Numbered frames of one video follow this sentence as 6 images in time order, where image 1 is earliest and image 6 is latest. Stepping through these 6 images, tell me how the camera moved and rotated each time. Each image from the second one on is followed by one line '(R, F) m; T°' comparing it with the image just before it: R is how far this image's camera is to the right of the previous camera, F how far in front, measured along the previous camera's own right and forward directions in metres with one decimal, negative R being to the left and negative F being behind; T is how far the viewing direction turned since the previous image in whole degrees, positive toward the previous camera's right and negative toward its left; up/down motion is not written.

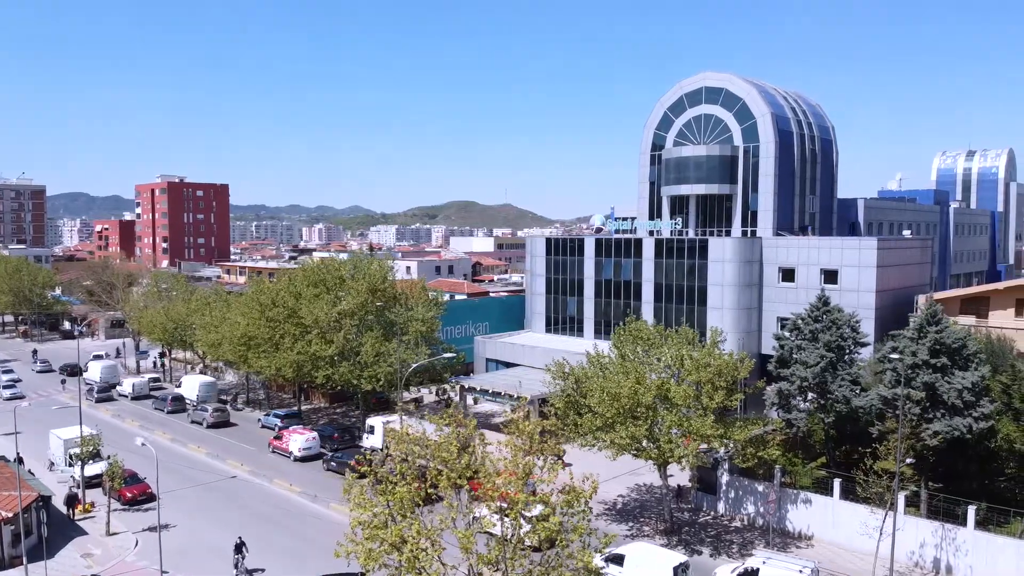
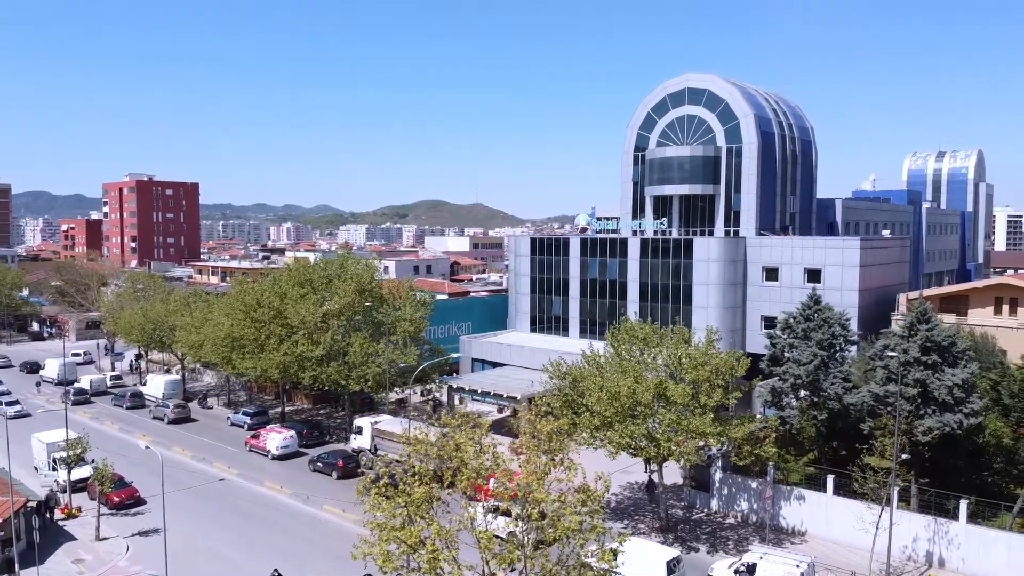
(-0.9, 0.0) m; +2°
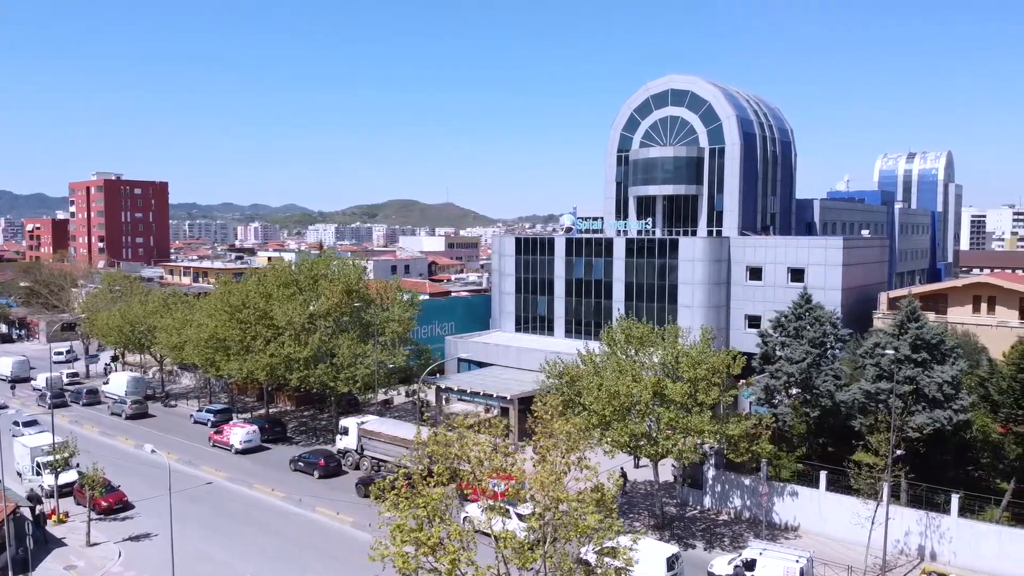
(-0.9, 0.0) m; +2°
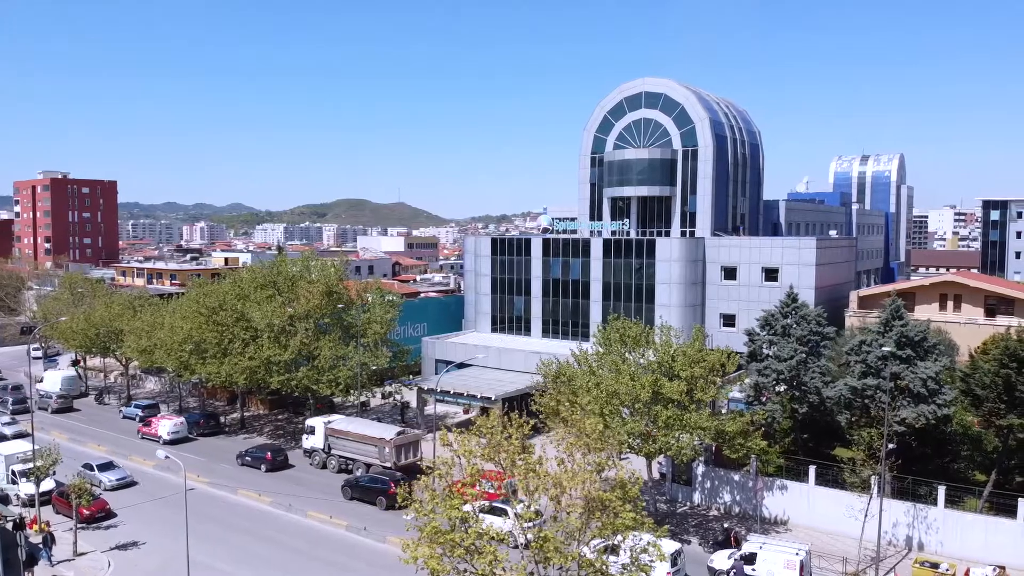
(-1.5, -0.1) m; +3°
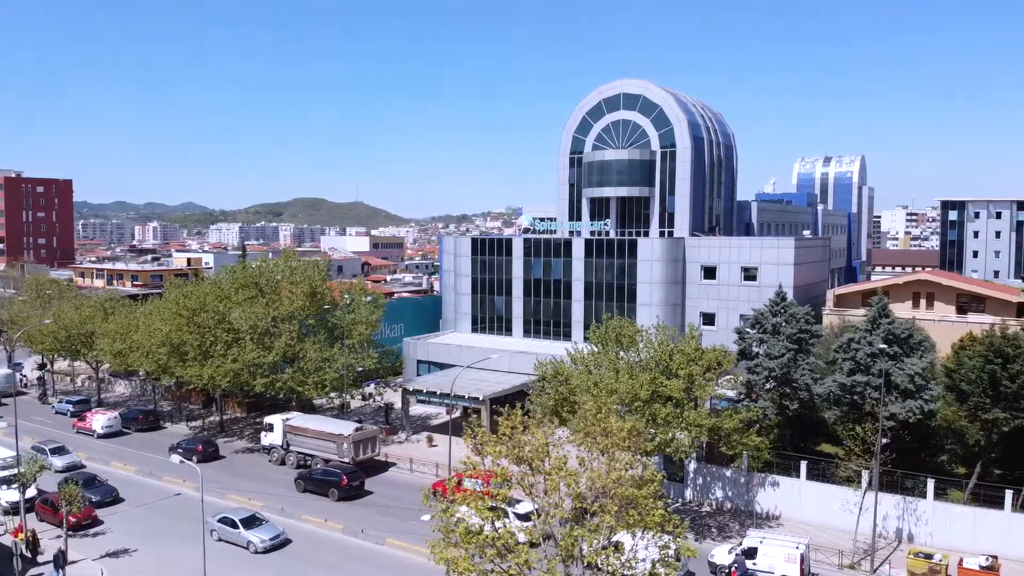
(-1.3, -0.1) m; +3°
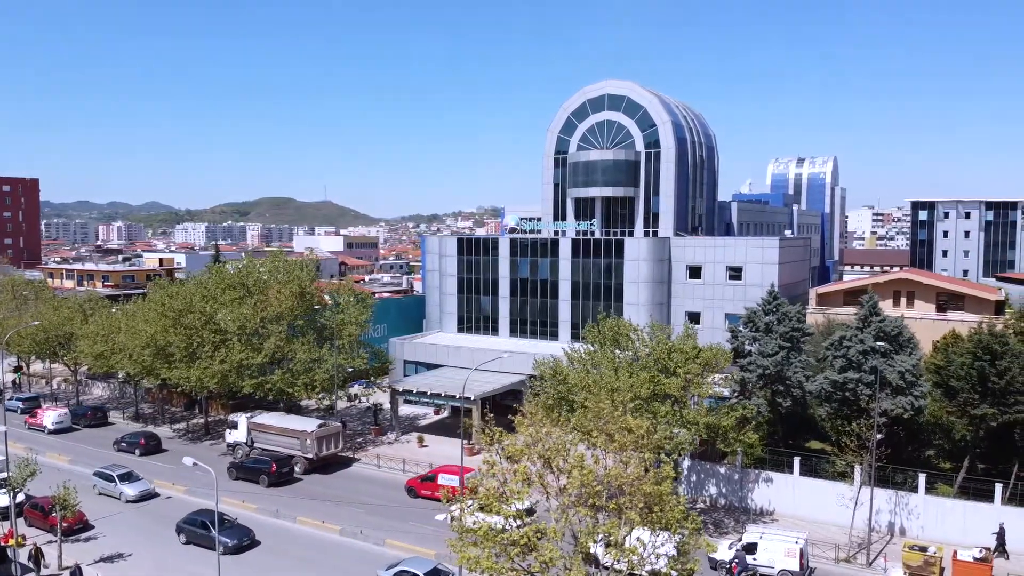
(-1.0, -0.1) m; +2°
